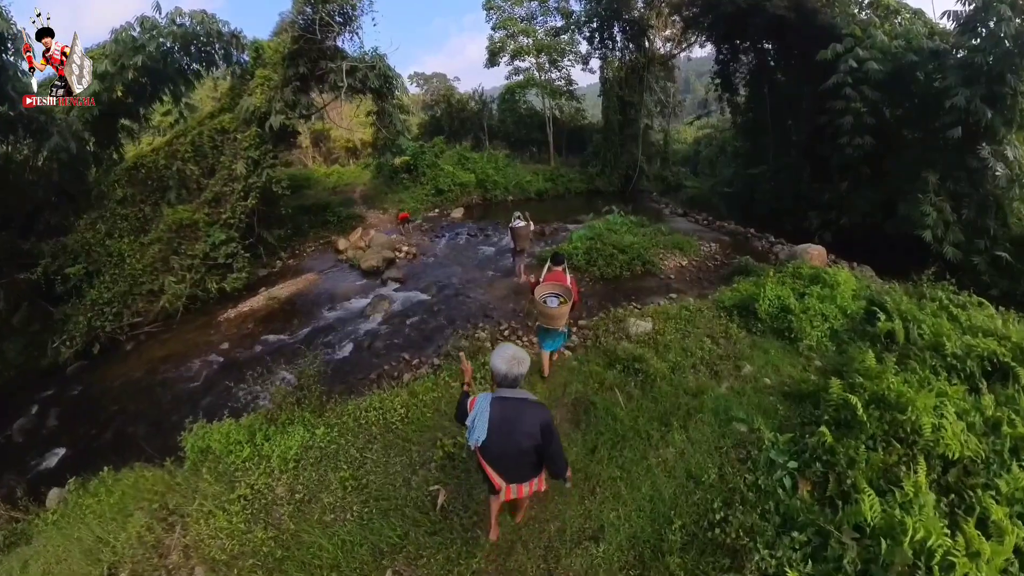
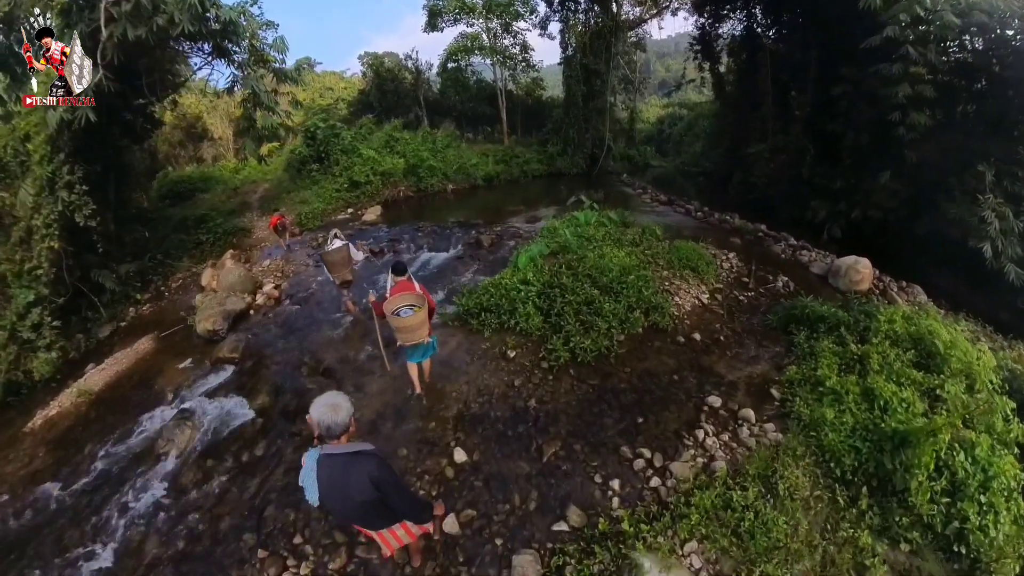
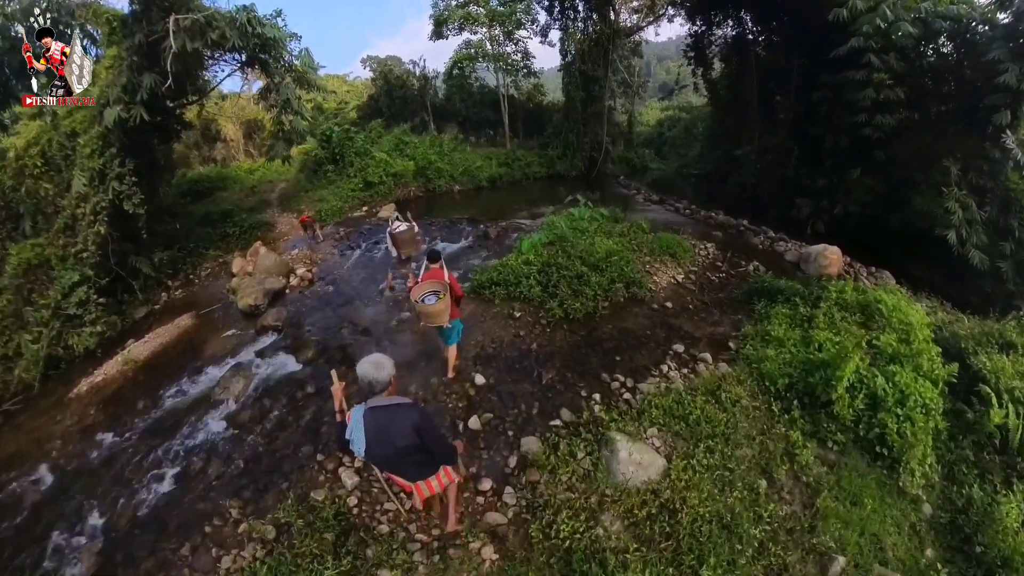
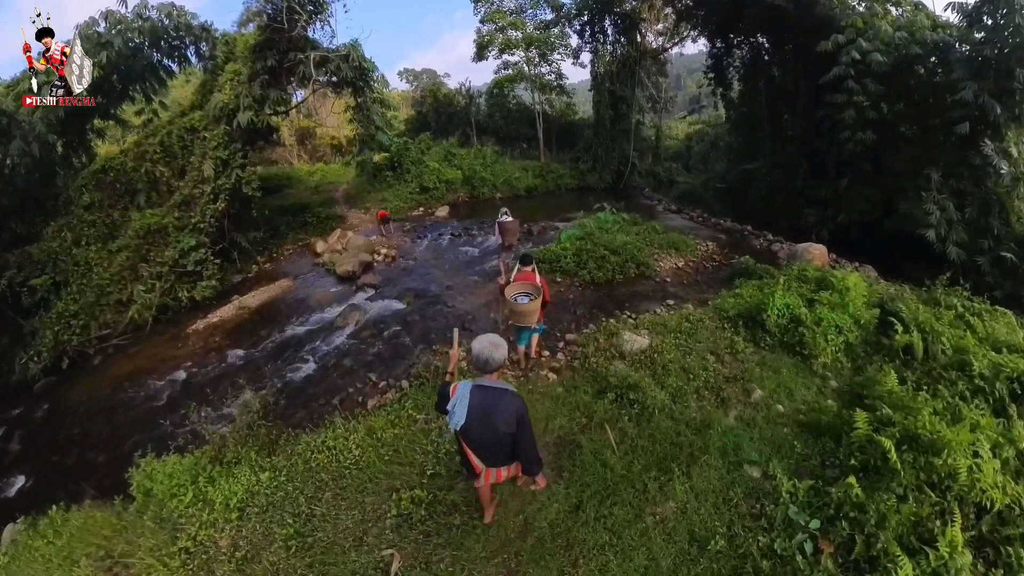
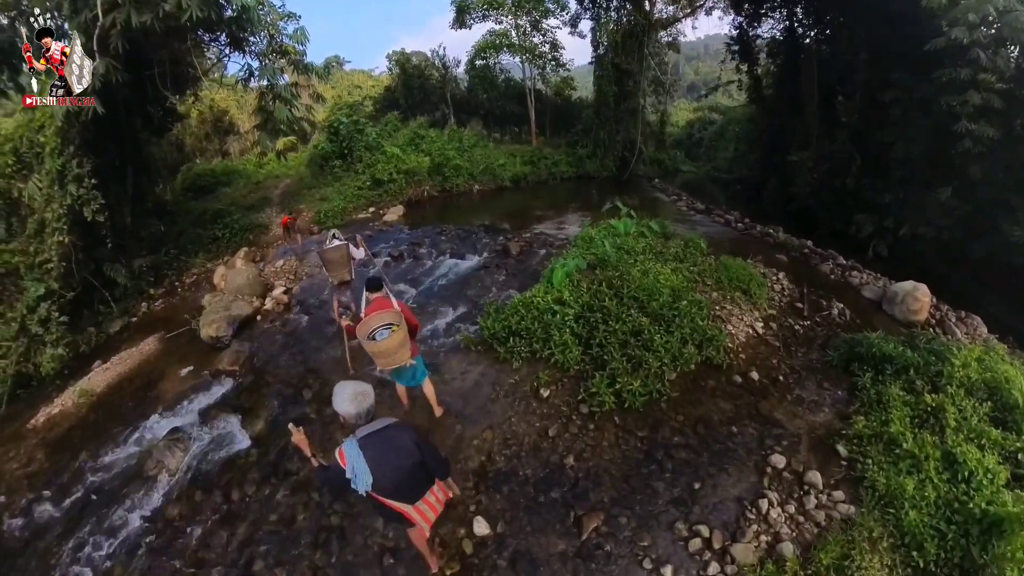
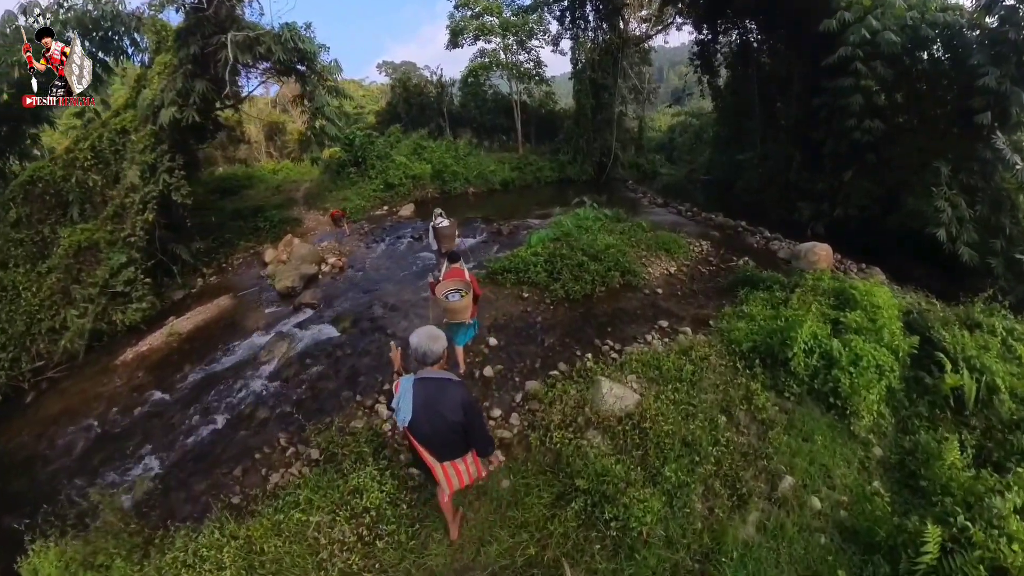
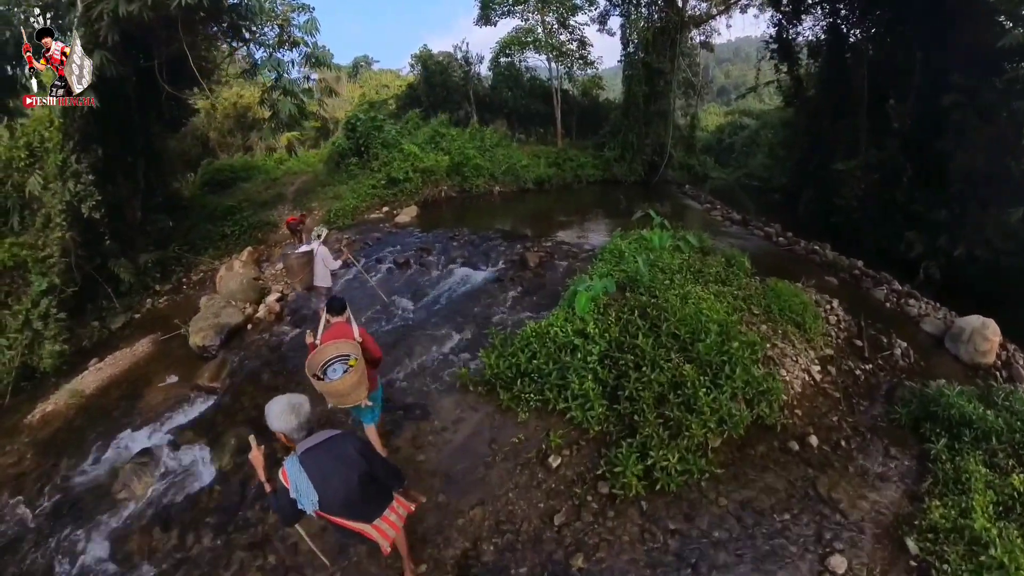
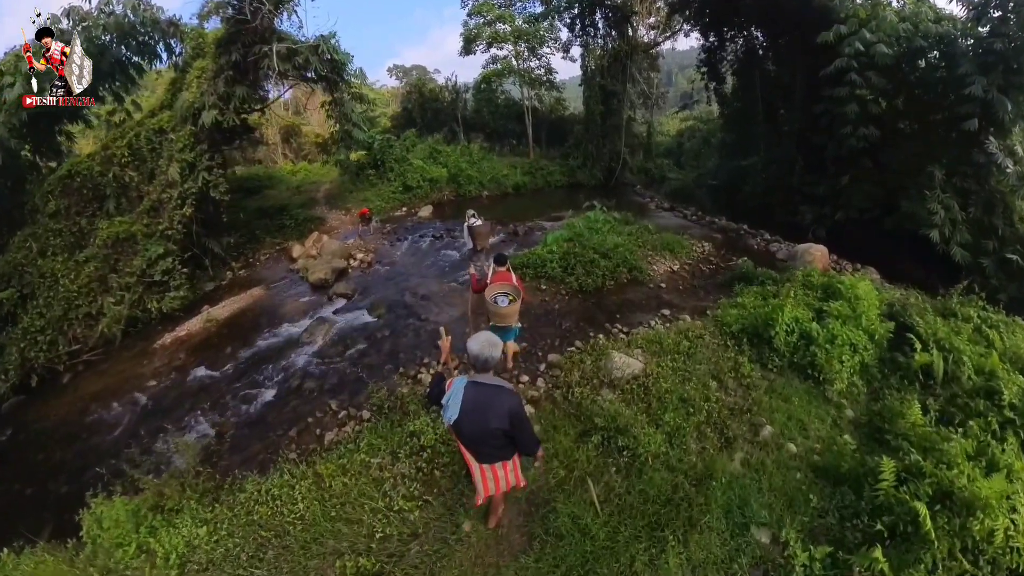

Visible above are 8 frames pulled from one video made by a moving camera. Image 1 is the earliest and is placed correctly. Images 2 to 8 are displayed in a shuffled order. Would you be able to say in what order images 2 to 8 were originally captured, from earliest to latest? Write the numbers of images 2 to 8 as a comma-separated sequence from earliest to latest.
4, 8, 6, 3, 2, 5, 7
